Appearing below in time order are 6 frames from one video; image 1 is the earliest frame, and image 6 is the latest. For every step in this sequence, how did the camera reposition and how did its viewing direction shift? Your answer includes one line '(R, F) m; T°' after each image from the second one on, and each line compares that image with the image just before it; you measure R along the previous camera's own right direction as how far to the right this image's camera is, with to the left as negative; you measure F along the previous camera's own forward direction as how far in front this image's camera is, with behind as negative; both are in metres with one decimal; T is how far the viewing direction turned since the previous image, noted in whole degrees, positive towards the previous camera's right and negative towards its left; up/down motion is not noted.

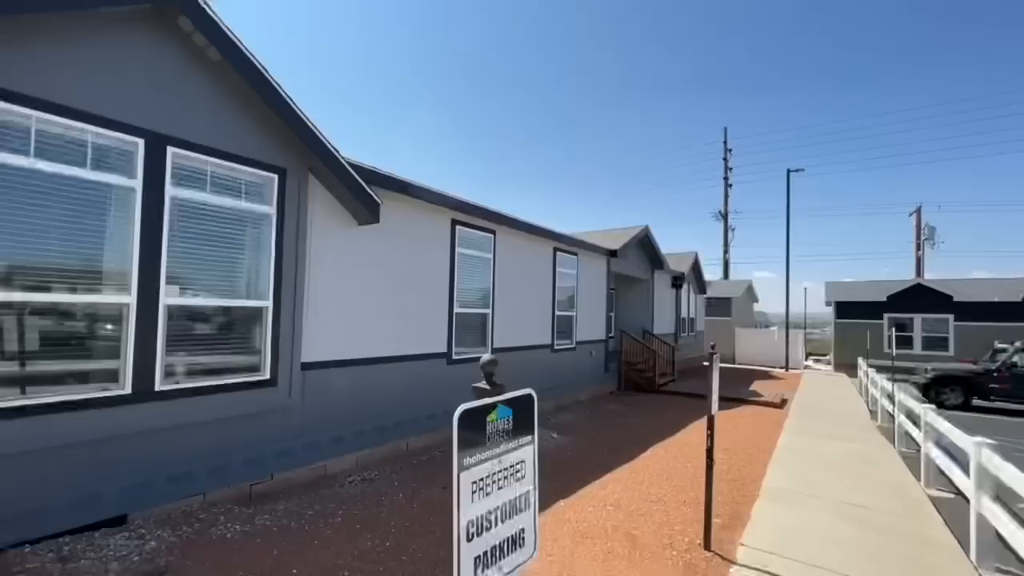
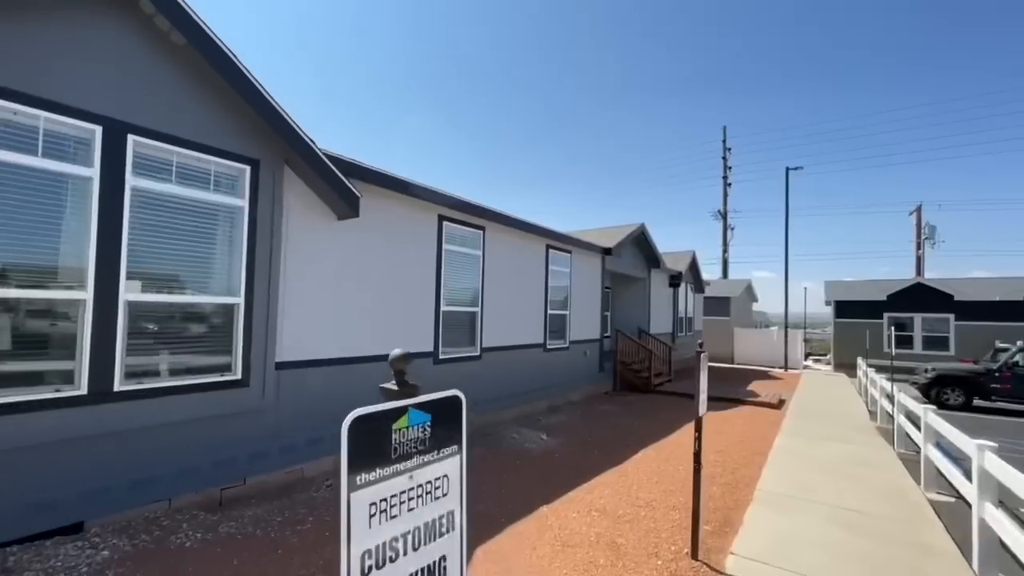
(+0.2, +0.2) m; 0°
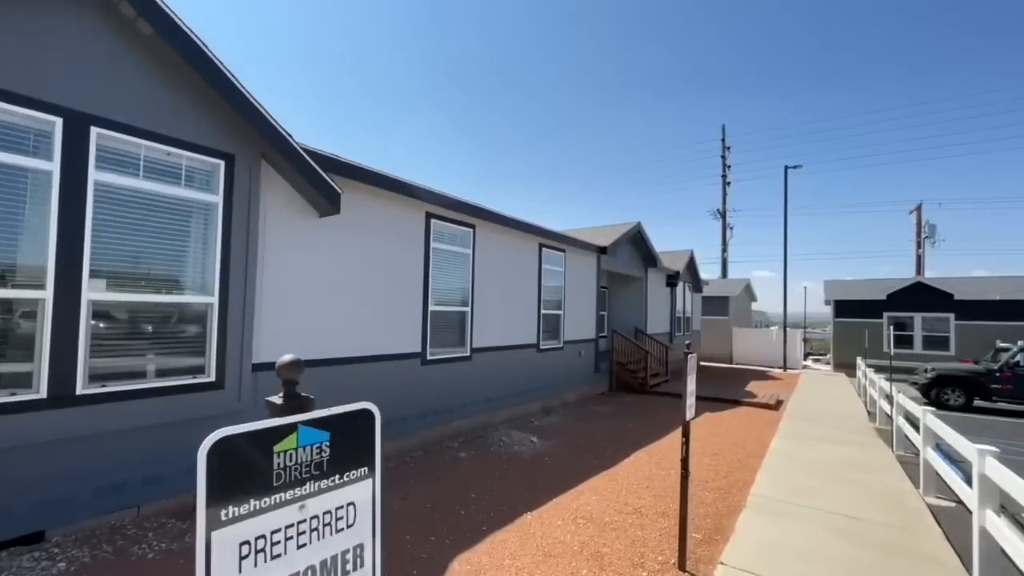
(+0.2, +0.2) m; 0°
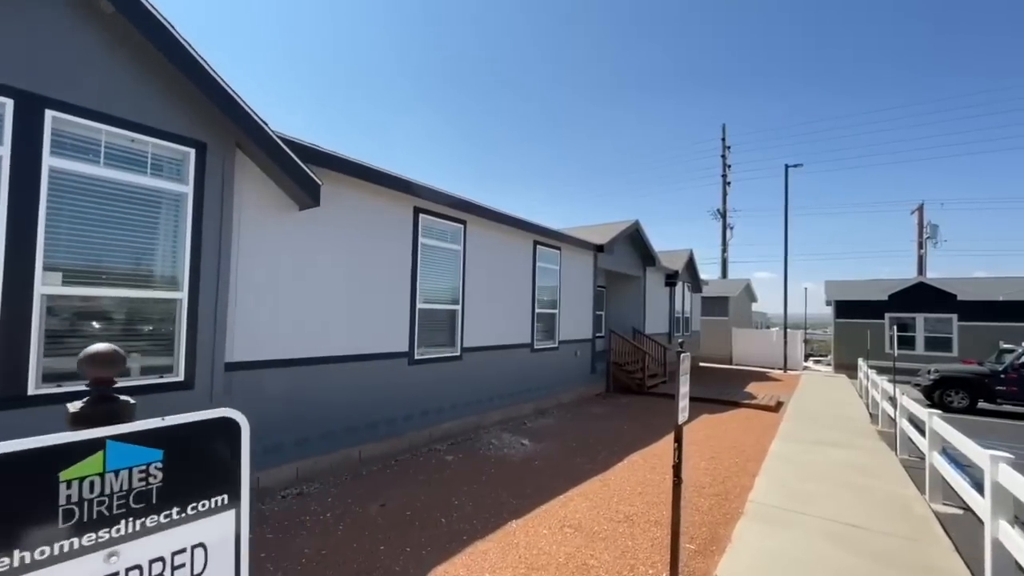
(+0.1, +0.2) m; 0°
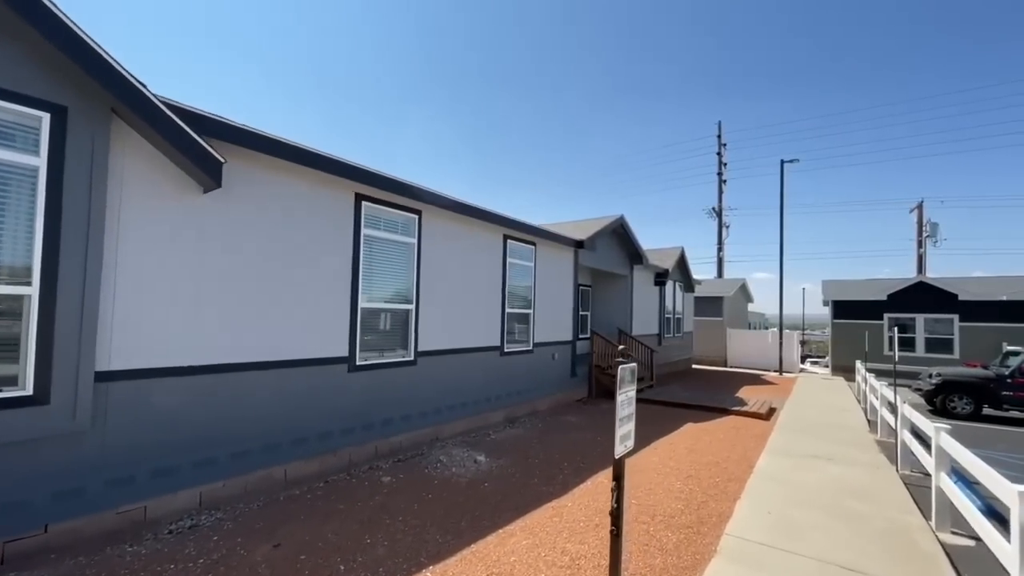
(+0.6, +0.7) m; 0°
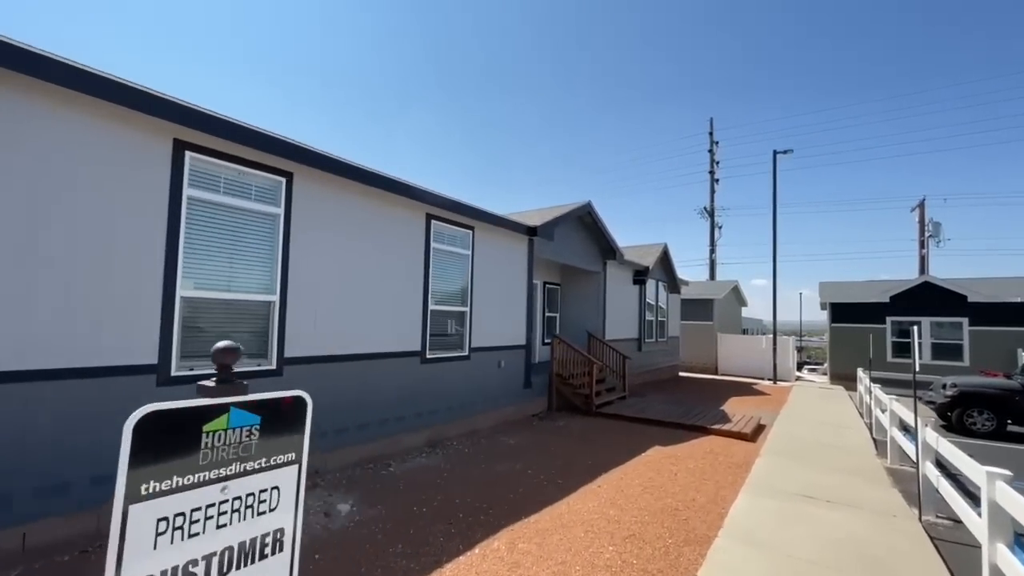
(+1.2, +1.6) m; 0°
